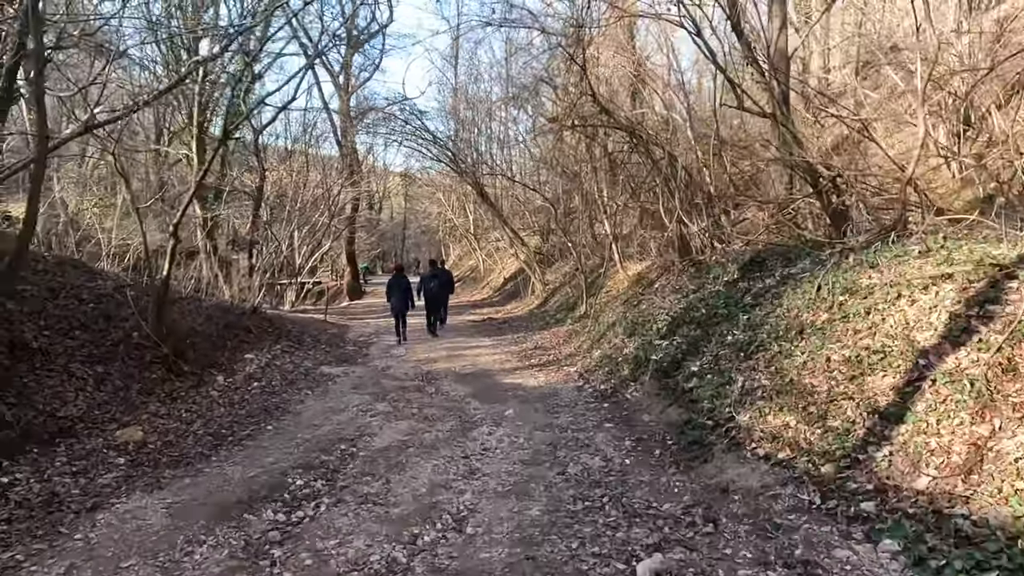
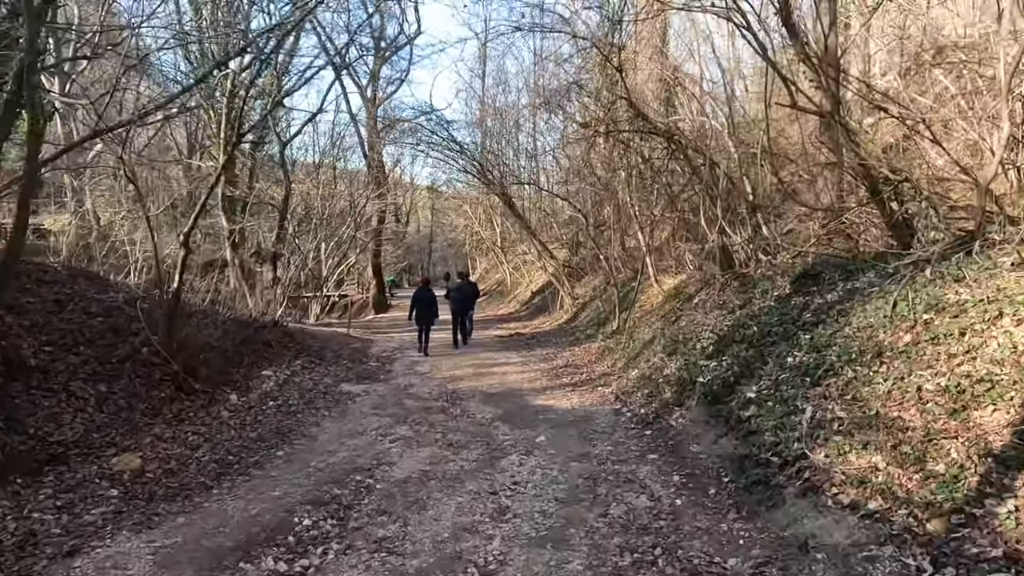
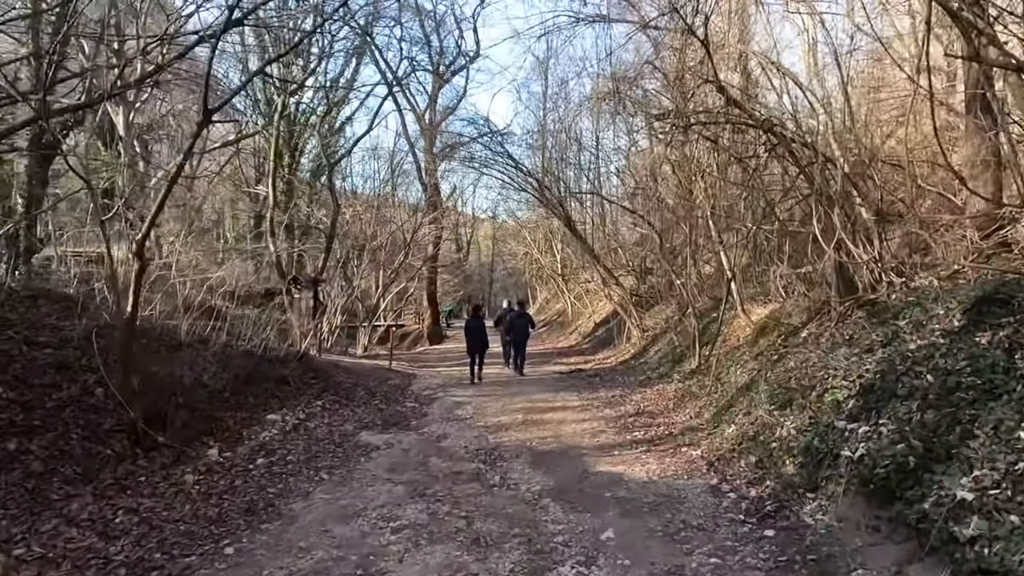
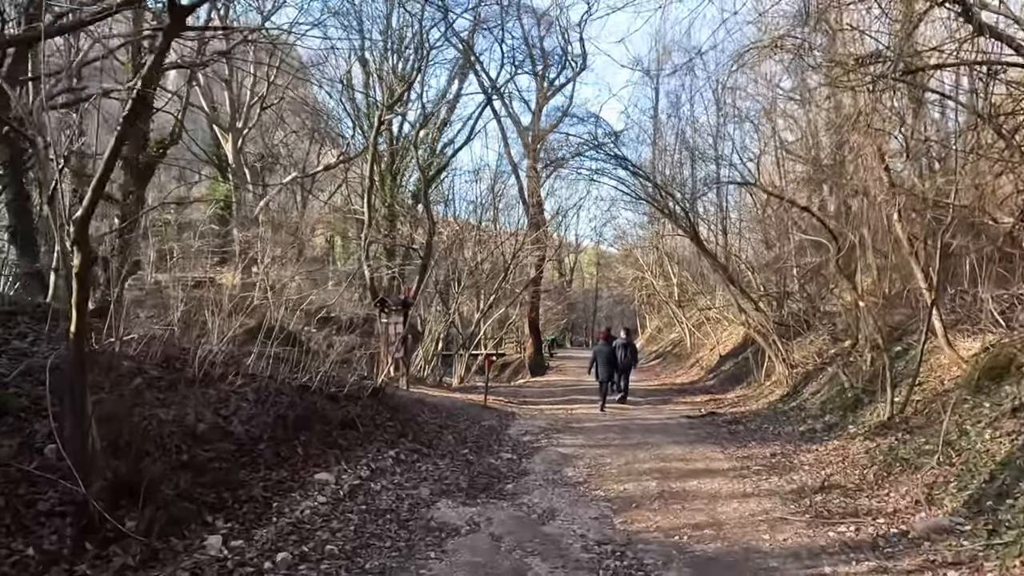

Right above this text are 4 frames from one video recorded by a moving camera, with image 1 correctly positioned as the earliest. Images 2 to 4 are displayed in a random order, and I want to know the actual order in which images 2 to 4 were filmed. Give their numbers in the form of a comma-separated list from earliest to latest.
2, 3, 4
